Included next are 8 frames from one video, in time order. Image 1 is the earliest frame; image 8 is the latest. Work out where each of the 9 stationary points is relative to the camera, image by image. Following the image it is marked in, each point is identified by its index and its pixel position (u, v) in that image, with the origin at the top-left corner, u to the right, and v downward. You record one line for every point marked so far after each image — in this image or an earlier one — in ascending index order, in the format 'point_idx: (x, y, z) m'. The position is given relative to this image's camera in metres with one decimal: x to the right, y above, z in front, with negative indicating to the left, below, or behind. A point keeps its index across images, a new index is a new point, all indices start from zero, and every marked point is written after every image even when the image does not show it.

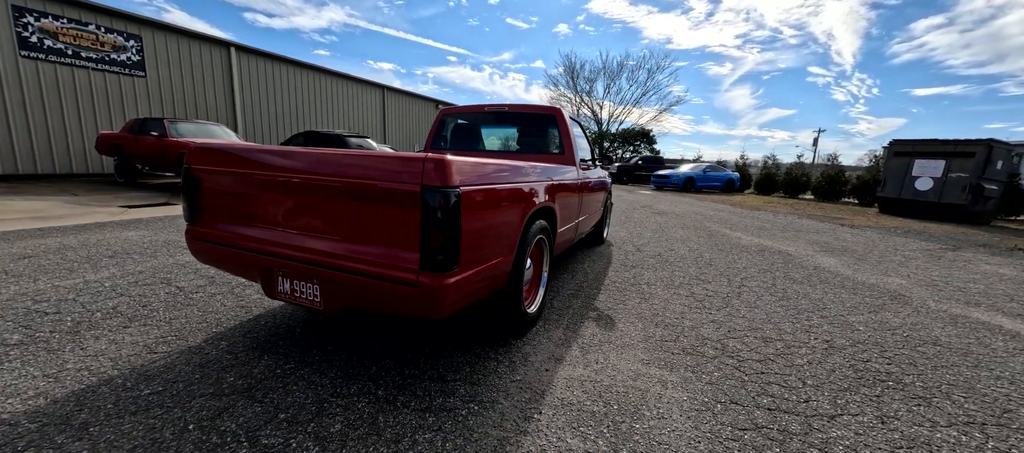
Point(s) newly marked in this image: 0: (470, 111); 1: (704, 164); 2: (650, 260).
0: (-0.4, +1.2, +4.0) m
1: (+10.1, +3.3, +19.6) m
2: (+1.7, -0.4, +4.7) m
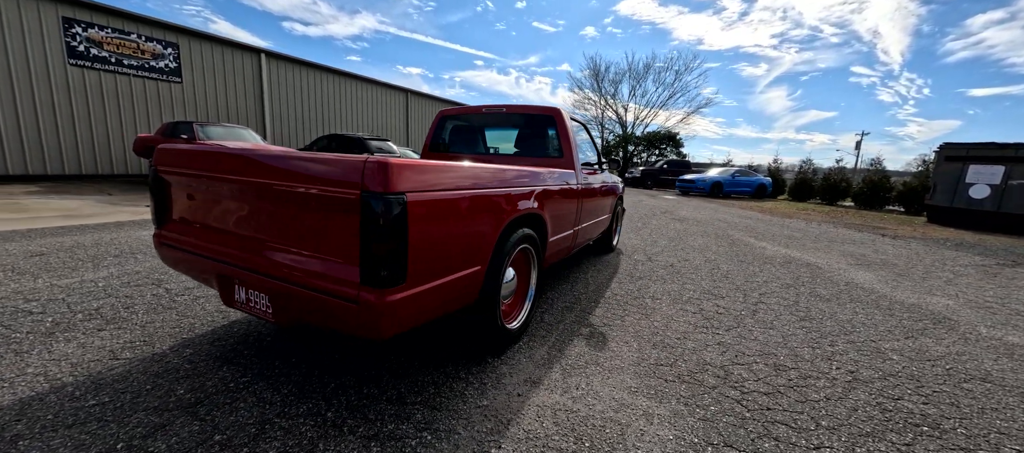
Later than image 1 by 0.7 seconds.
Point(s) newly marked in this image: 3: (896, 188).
0: (-0.5, +1.2, +3.9) m
1: (+11.1, +2.9, +18.8) m
2: (+1.7, -0.5, +4.4) m
3: (+15.3, +1.5, +14.9) m
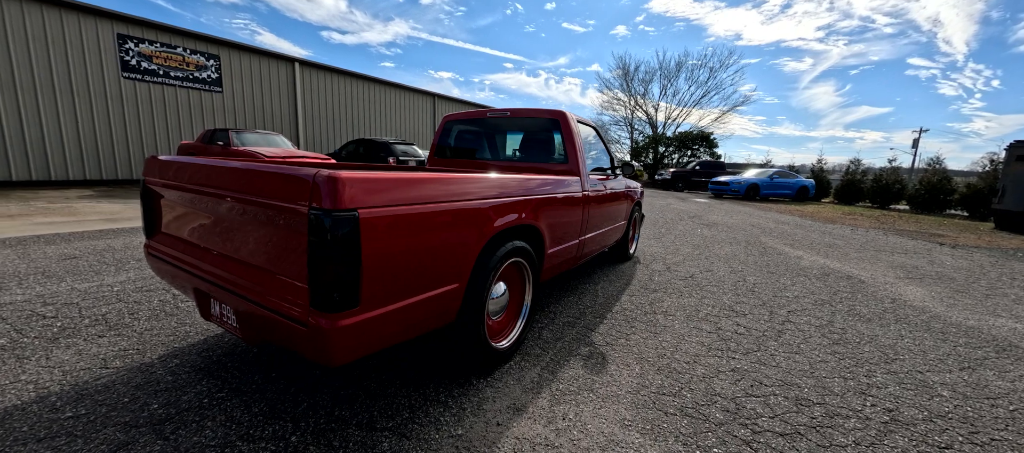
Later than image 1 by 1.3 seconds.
0: (-0.4, +1.1, +3.8) m
1: (+12.3, +2.7, +17.7) m
2: (+1.8, -0.6, +4.1) m
3: (+16.2, +1.3, +13.6) m
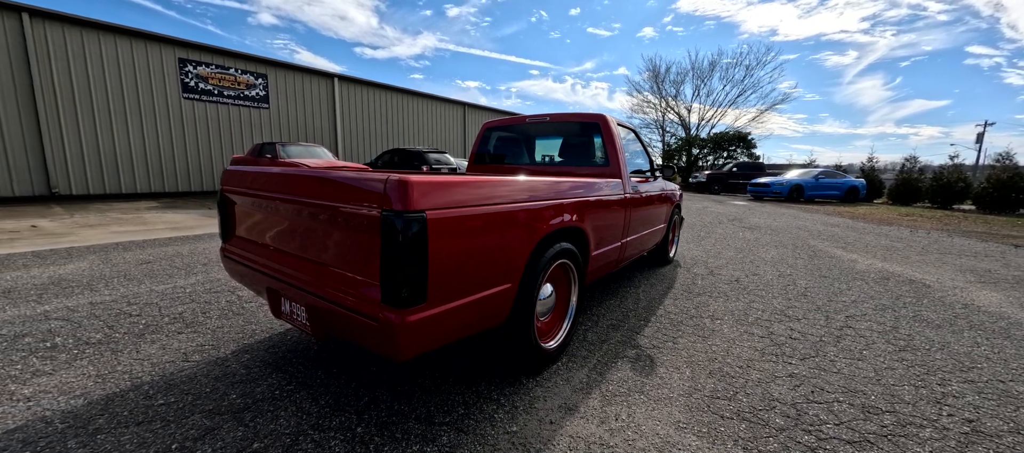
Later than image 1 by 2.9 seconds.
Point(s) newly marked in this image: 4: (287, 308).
0: (0.0, +1.1, +3.8) m
1: (+13.7, +2.6, +16.8) m
2: (+2.3, -0.6, +4.0) m
3: (+17.3, +1.3, +12.4) m
4: (-1.1, -0.4, +1.9) m
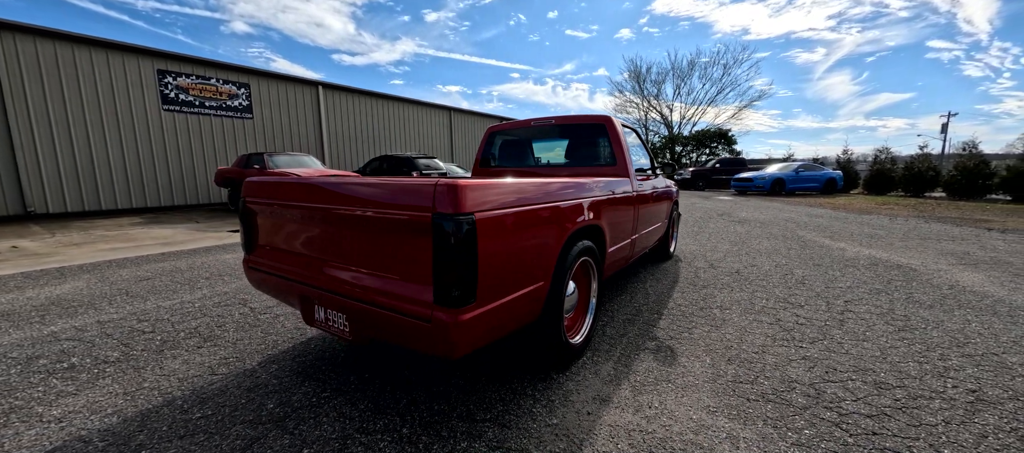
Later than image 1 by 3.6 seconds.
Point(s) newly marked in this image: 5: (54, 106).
0: (0.0, +1.1, +3.9) m
1: (+13.2, +3.0, +17.4) m
2: (+2.4, -0.6, +4.1) m
3: (+17.0, +1.8, +13.0) m
4: (-1.0, -0.5, +1.9) m
5: (-11.3, +3.0, +9.2) m
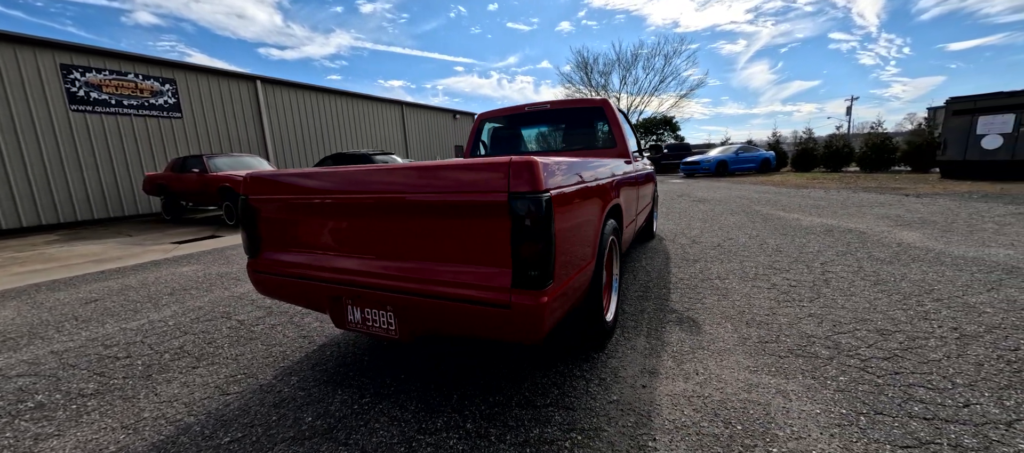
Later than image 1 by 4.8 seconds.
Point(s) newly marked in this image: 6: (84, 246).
0: (0.0, +1.2, +3.8) m
1: (+11.3, +4.1, +18.8) m
2: (+2.3, -0.3, +4.4) m
3: (+15.6, +3.1, +15.0) m
4: (-0.7, -0.4, +1.8) m
5: (-12.1, +2.4, +7.7) m
6: (-8.5, -0.4, +7.4) m
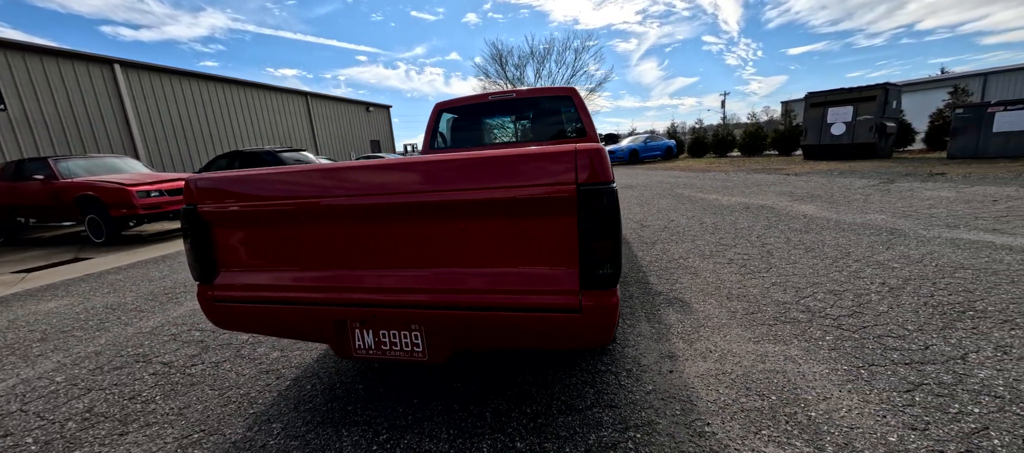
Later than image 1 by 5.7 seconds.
0: (-0.4, +1.2, +3.6) m
1: (+7.2, +5.0, +20.5) m
2: (+1.9, -0.1, +4.7) m
3: (+12.4, +4.3, +17.7) m
4: (-0.5, -0.5, +1.5) m
5: (-13.1, +1.7, +4.8) m
6: (-9.3, -0.9, +5.3) m
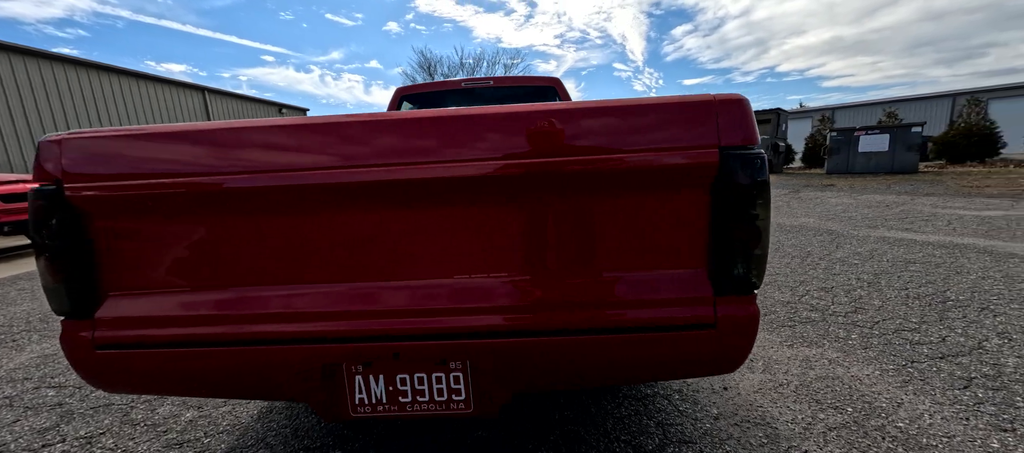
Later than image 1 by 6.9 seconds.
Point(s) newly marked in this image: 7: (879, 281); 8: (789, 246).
0: (-0.6, +1.2, +3.1) m
1: (+3.5, +4.5, +21.4) m
2: (+1.4, -0.1, +4.6) m
3: (+9.1, +3.9, +19.6) m
4: (-0.3, -0.4, +1.0) m
5: (-13.3, +1.5, +1.9) m
6: (-9.6, -1.1, +3.0) m
7: (+2.7, -0.4, +2.8) m
8: (+2.9, -0.2, +3.9) m
